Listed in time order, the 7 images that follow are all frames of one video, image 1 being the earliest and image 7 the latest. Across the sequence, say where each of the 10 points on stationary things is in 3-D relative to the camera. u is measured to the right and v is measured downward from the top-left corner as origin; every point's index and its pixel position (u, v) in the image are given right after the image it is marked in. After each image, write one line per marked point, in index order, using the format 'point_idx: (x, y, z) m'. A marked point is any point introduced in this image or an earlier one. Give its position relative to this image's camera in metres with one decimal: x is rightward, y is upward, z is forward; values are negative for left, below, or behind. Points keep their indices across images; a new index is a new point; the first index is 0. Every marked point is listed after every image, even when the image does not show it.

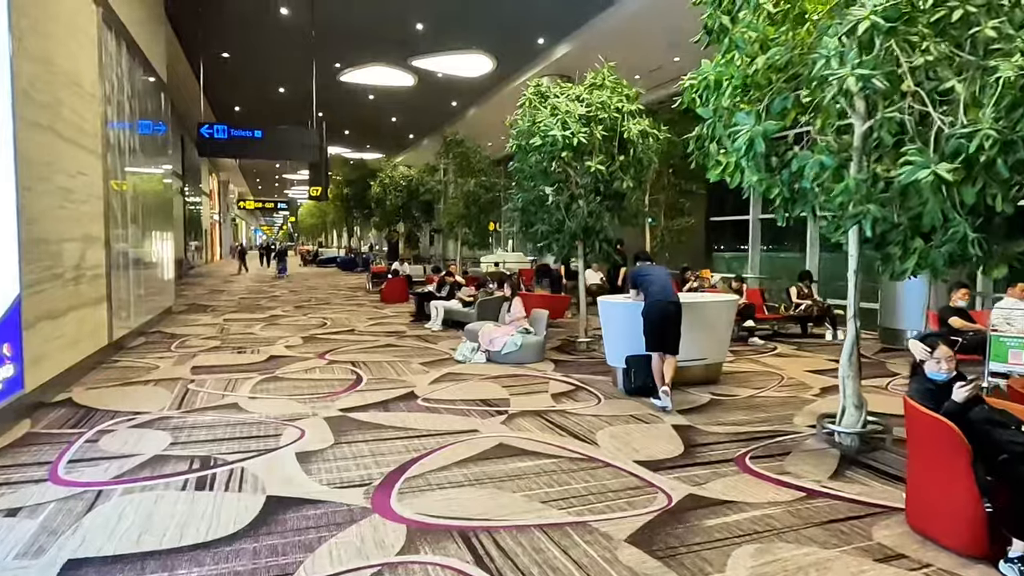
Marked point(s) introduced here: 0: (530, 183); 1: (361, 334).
0: (+0.2, +1.2, +7.3) m
1: (-2.0, -0.6, +8.9) m
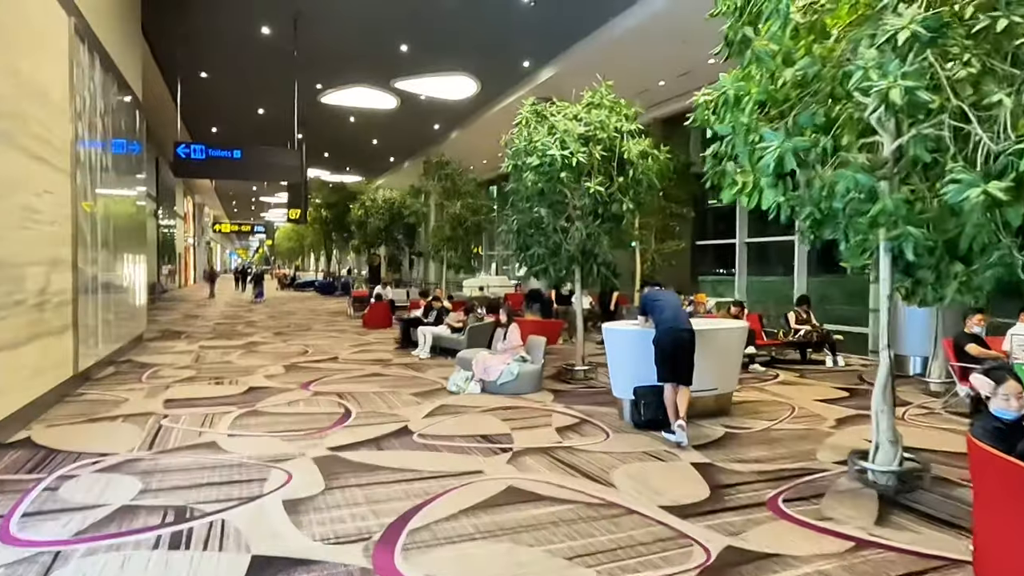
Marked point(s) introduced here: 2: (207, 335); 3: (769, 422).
0: (+0.1, +0.9, +7.0) m
1: (-2.1, -1.0, +8.5) m
2: (-5.4, -0.8, +11.7) m
3: (+2.1, -1.1, +5.3) m
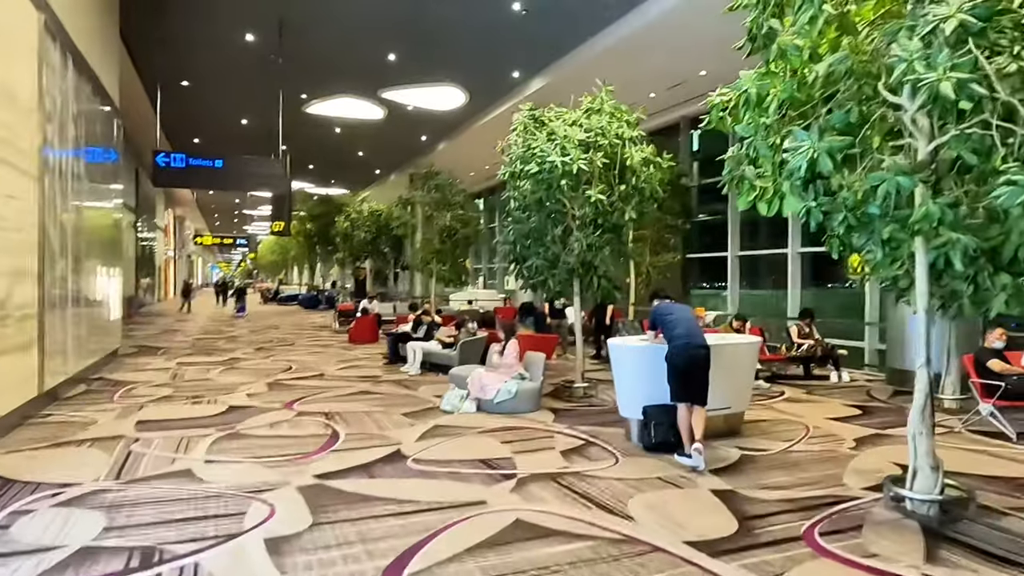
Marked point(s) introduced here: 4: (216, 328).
0: (+0.1, +0.8, +6.7) m
1: (-2.2, -1.1, +8.1) m
2: (-5.6, -1.1, +11.3) m
3: (+2.1, -1.2, +5.0) m
4: (-7.3, -1.0, +16.2) m
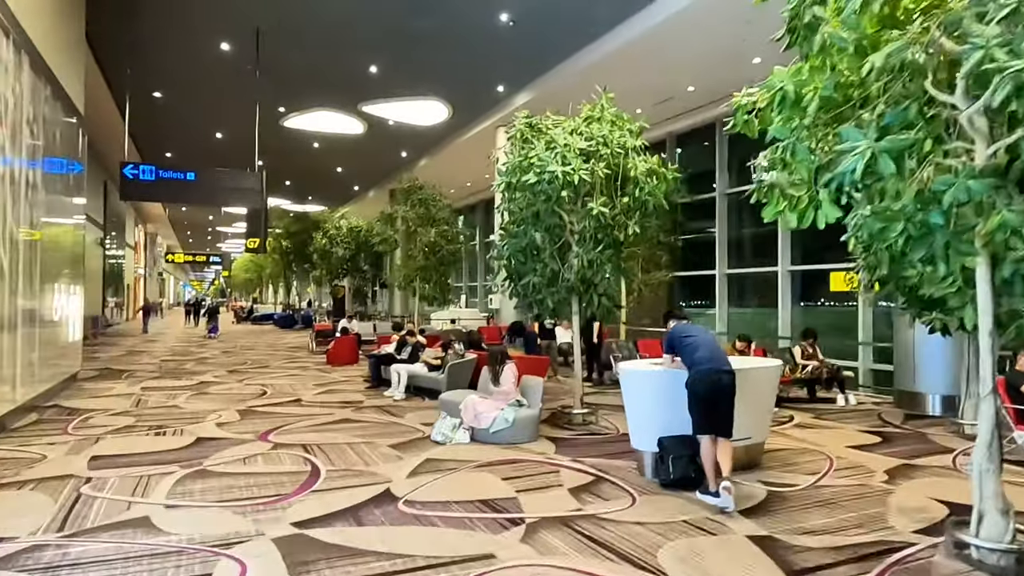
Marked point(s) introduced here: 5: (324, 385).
0: (0.0, +0.6, +6.3) m
1: (-2.3, -1.3, +7.5) m
2: (-5.8, -1.4, +10.6) m
3: (+2.1, -1.3, +4.6) m
4: (-7.6, -1.4, +15.4) m
5: (-2.6, -1.4, +9.2) m
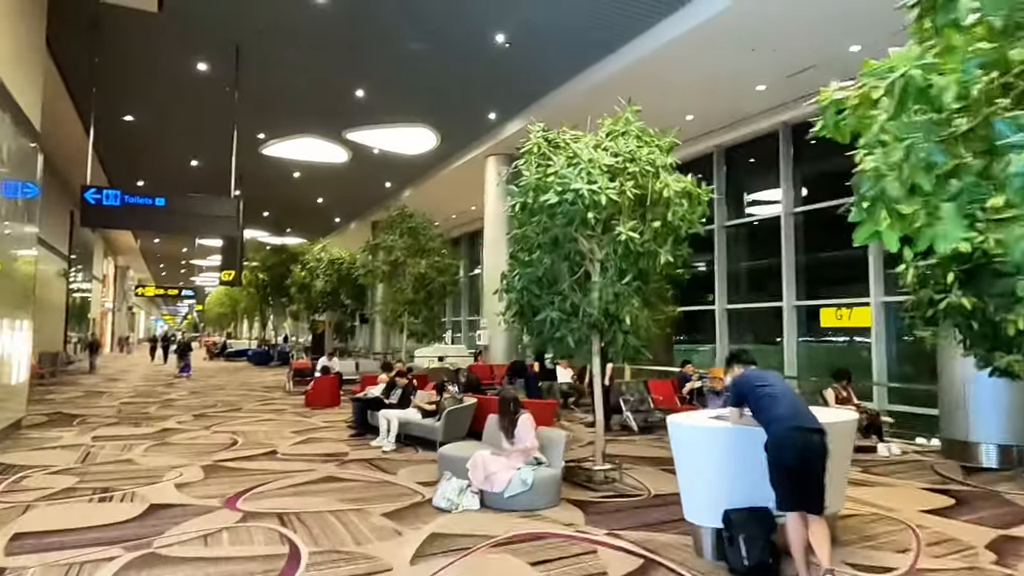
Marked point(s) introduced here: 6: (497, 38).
0: (+0.2, +0.3, +5.5) m
1: (-2.2, -1.7, +6.5) m
2: (-5.8, -1.9, +9.5) m
3: (+2.2, -1.5, +3.7) m
4: (-7.8, -2.2, +14.3) m
5: (-2.6, -1.8, +8.2) m
6: (-0.3, +4.2, +11.0) m
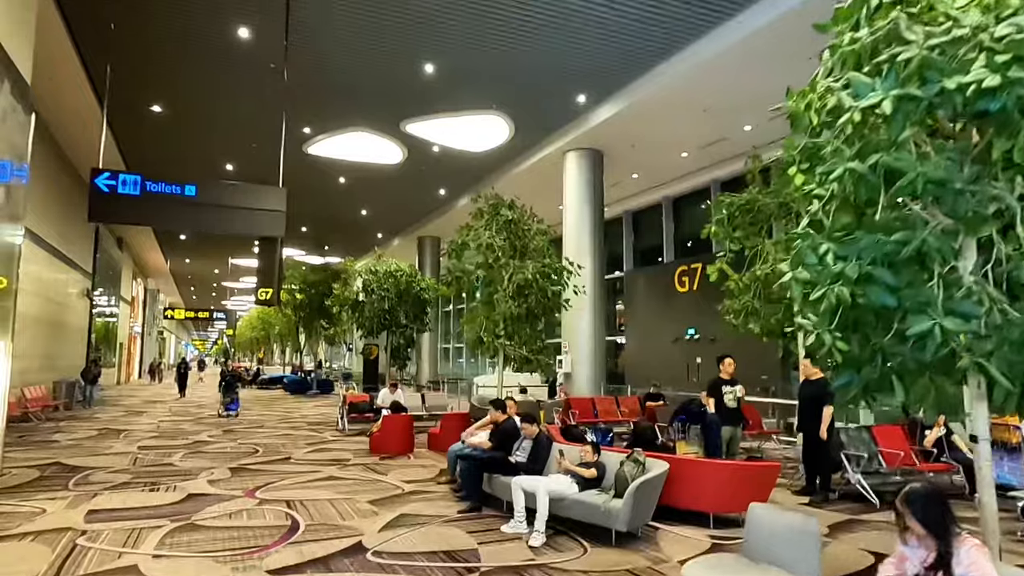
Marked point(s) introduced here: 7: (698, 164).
0: (+1.6, +0.3, +2.9) m
1: (-0.7, -1.7, +4.0) m
2: (-4.2, -2.0, +7.1) m
3: (+3.6, -1.4, +1.0) m
4: (-6.1, -2.5, +11.9) m
5: (-1.1, -1.9, +5.7) m
6: (+1.4, +4.0, +8.6) m
7: (+4.4, +2.9, +15.4) m
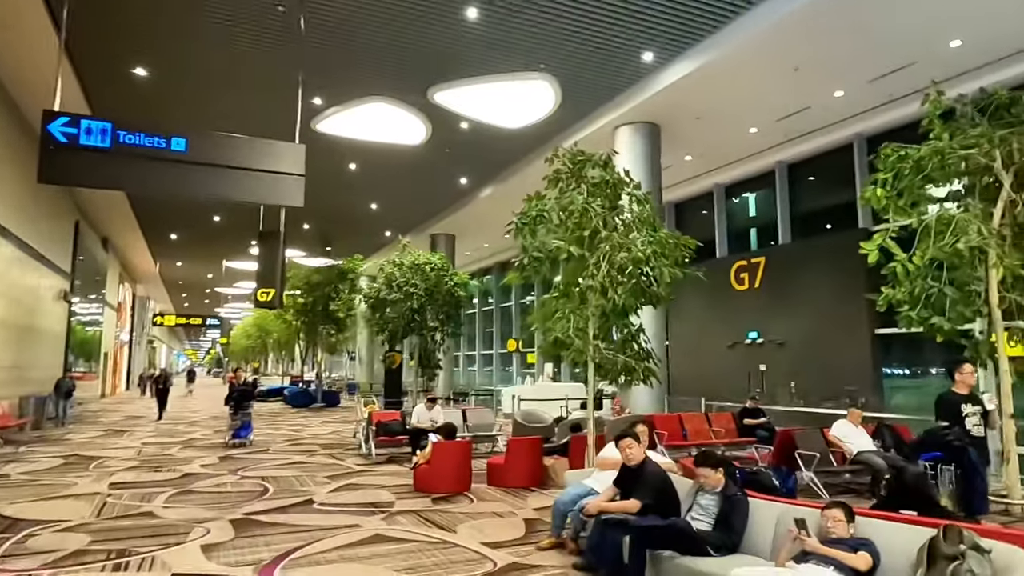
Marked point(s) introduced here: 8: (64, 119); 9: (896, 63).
0: (+2.5, +0.6, +0.9) m
1: (+0.2, -1.5, +1.9) m
2: (-3.3, -1.9, +4.9) m
3: (+4.6, -1.1, -1.0) m
4: (-5.2, -2.4, +9.7) m
5: (-0.1, -1.7, +3.6) m
6: (+2.3, +4.2, +6.6) m
7: (+5.2, +3.0, +13.4) m
8: (-4.1, +1.5, +6.1) m
9: (+5.9, +3.4, +10.1) m
